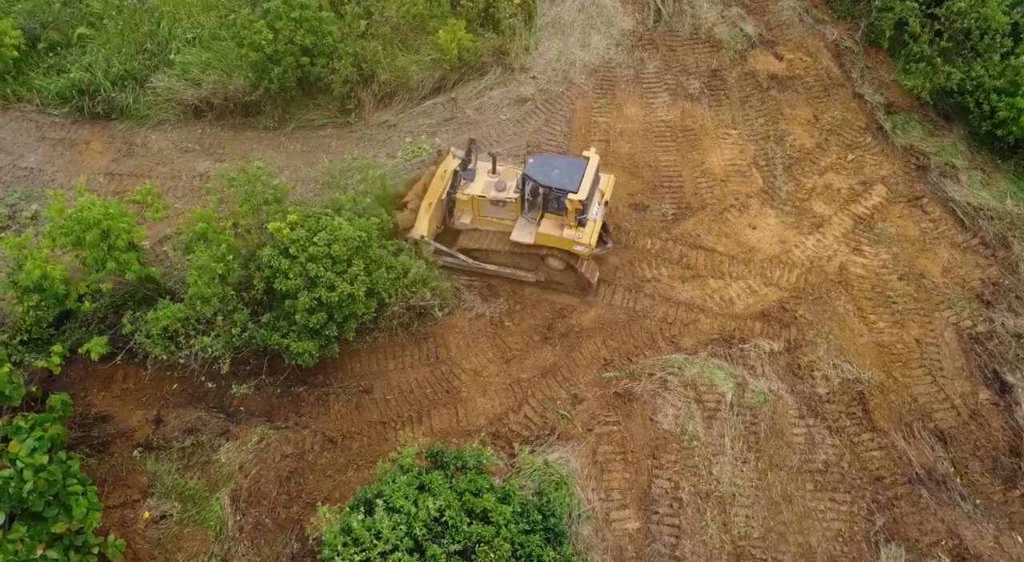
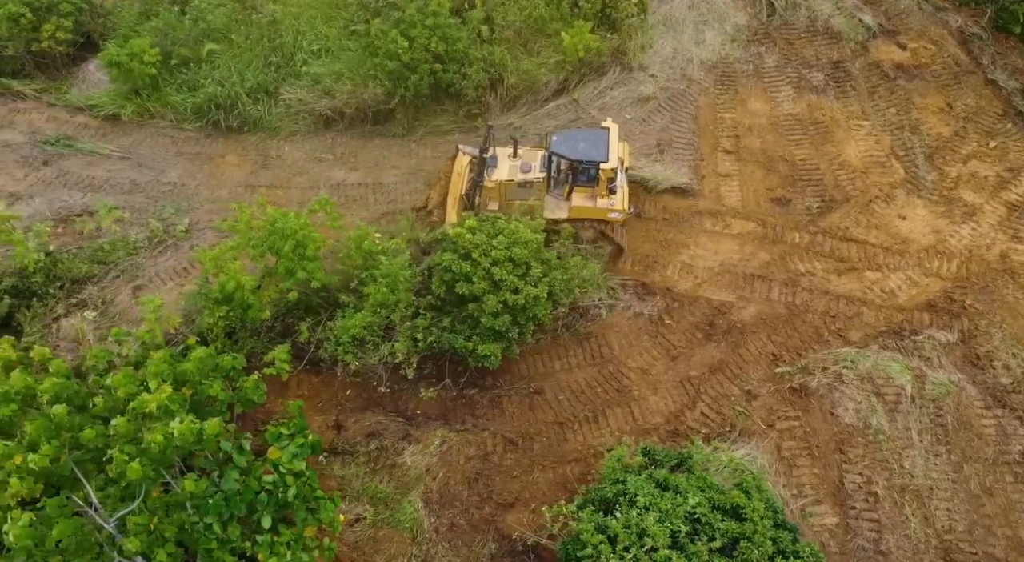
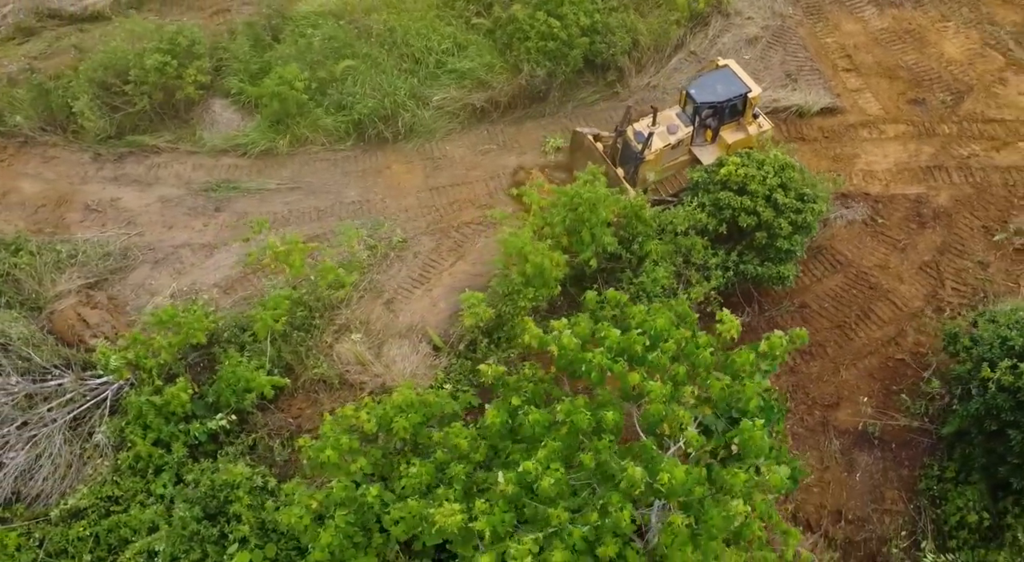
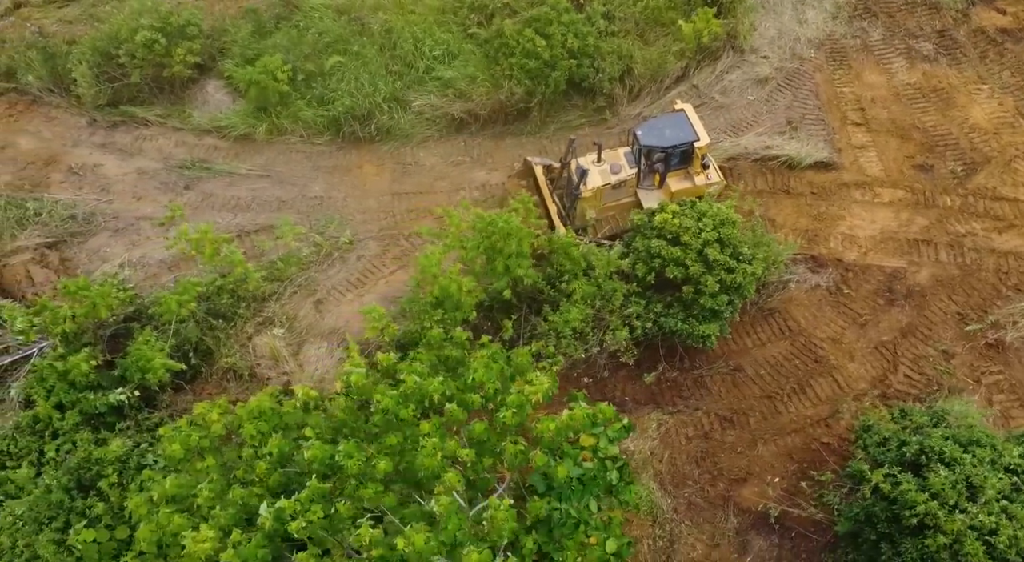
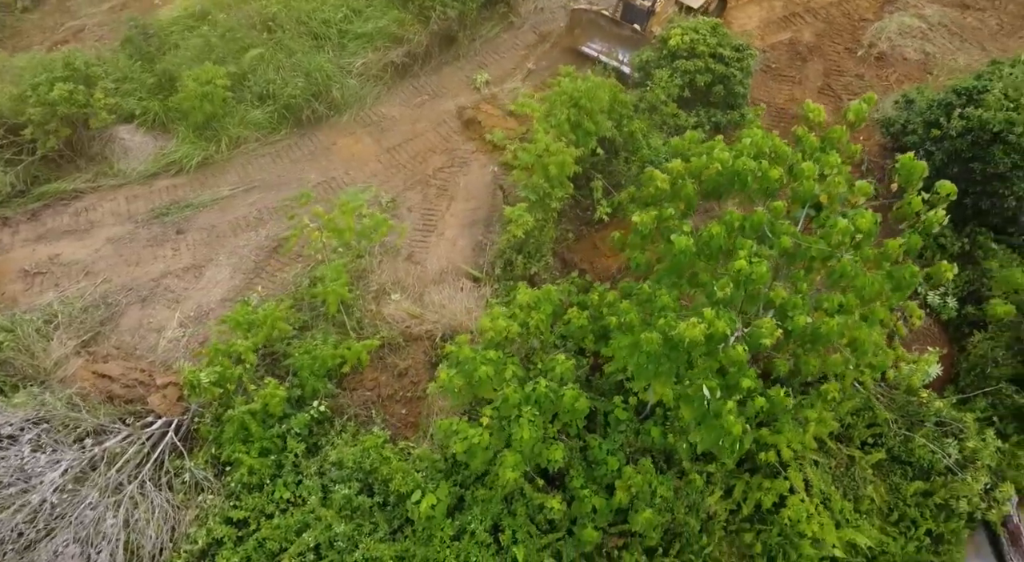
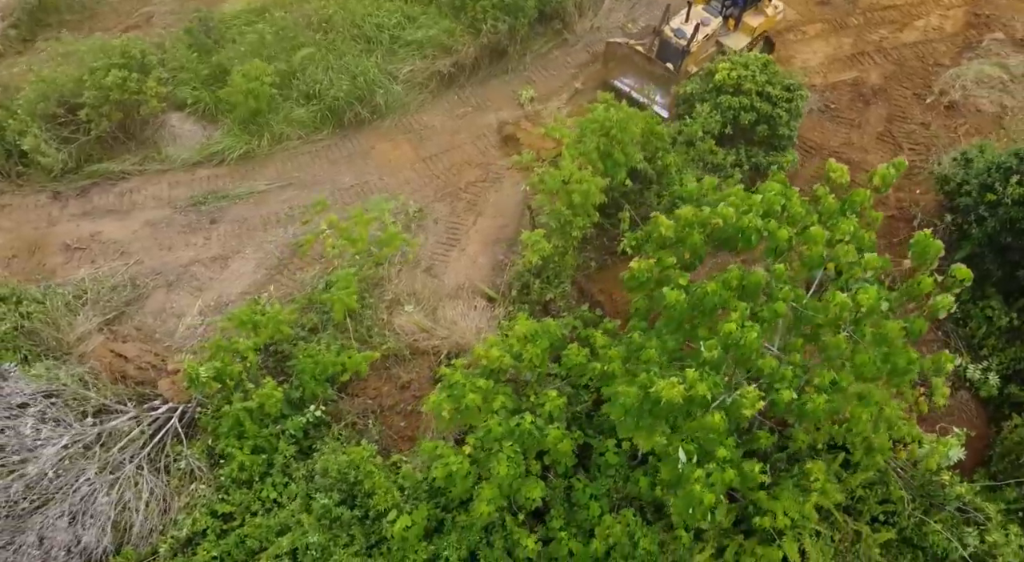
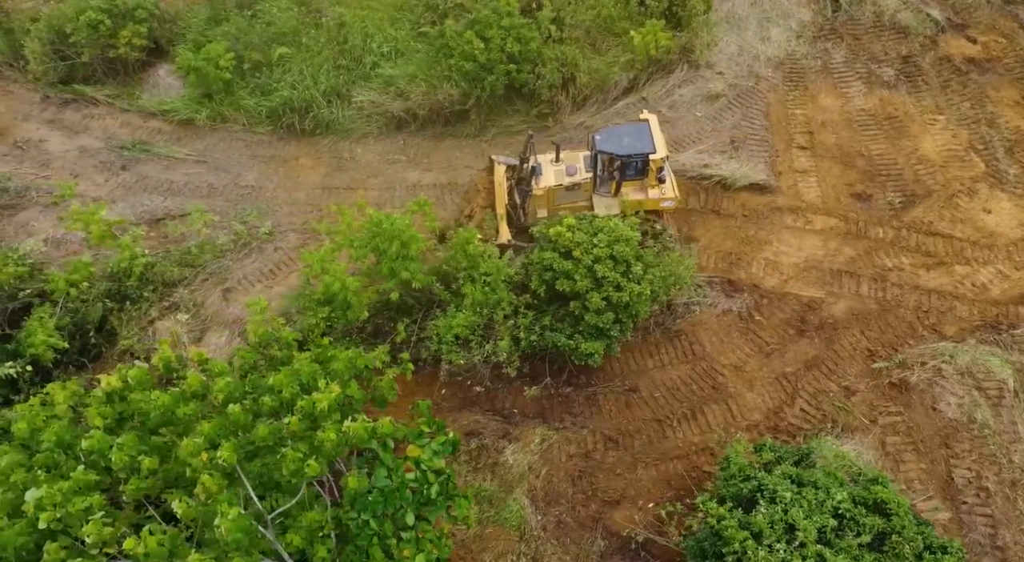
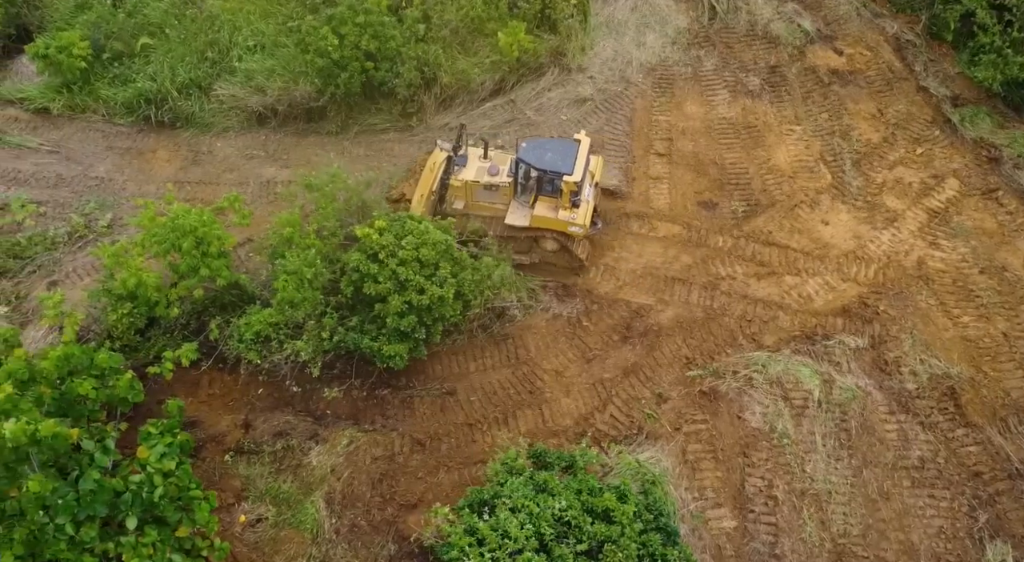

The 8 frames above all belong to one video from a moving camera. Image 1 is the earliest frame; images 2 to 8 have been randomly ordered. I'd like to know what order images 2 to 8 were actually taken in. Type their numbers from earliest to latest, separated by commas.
8, 2, 7, 4, 3, 6, 5
